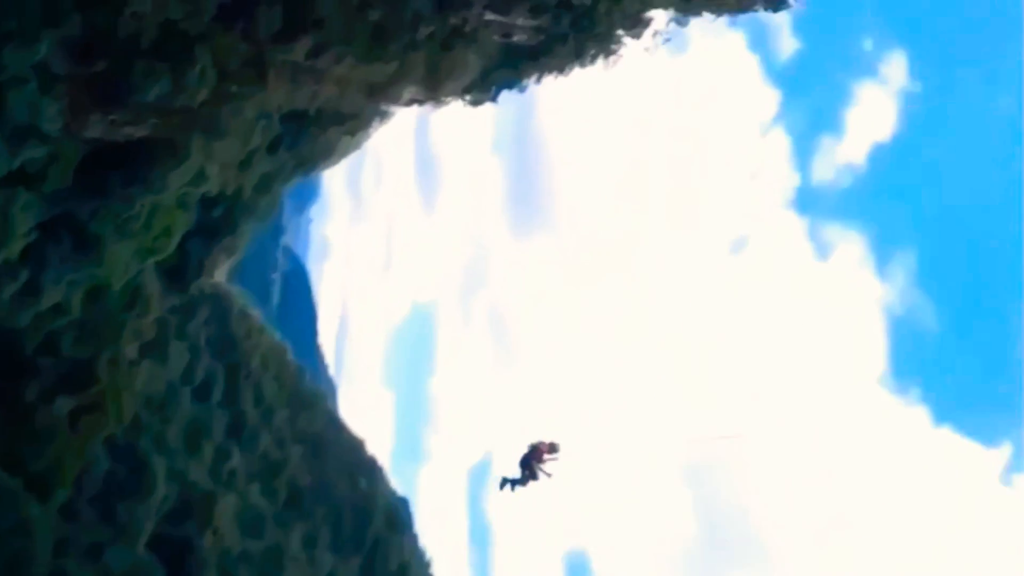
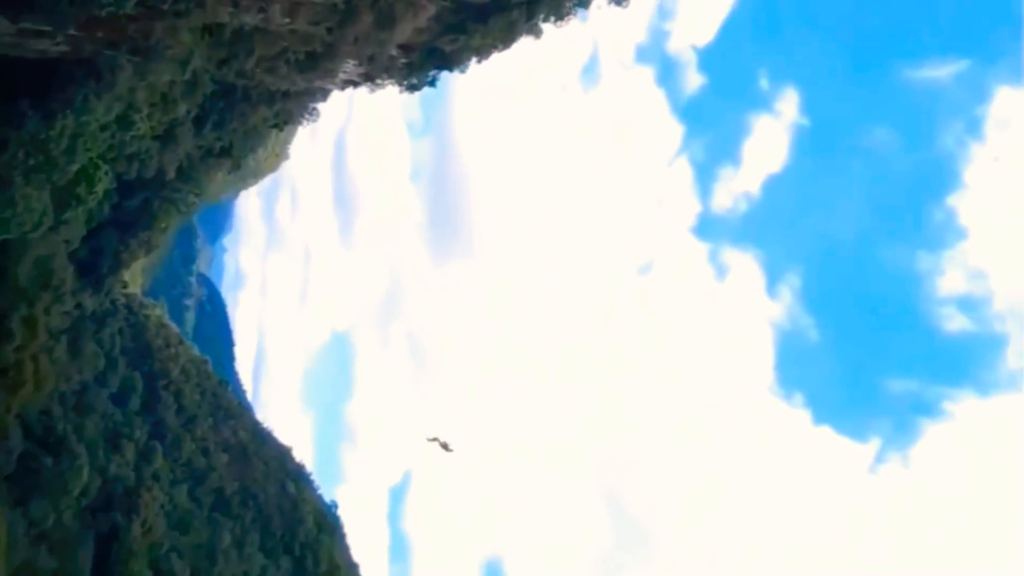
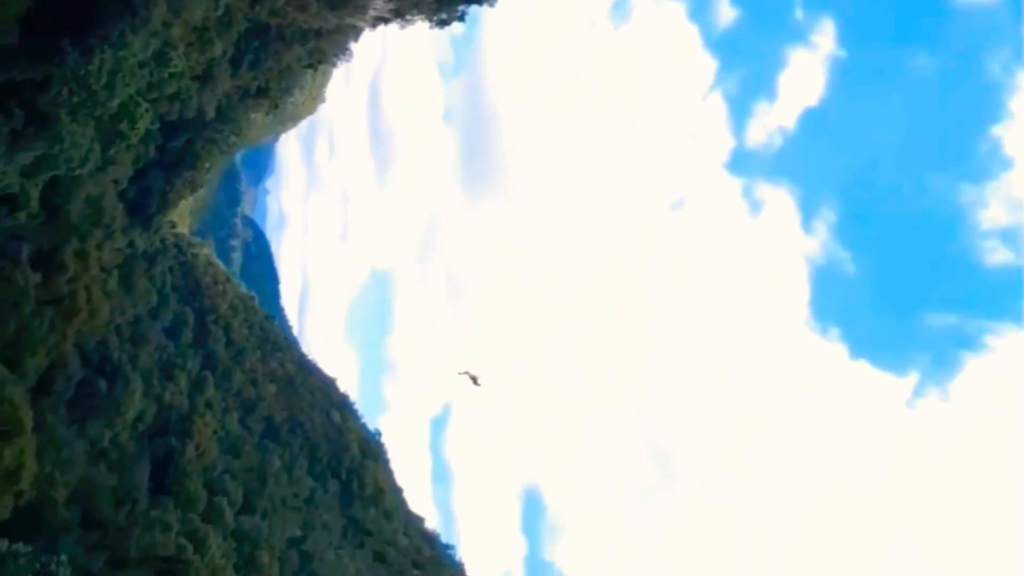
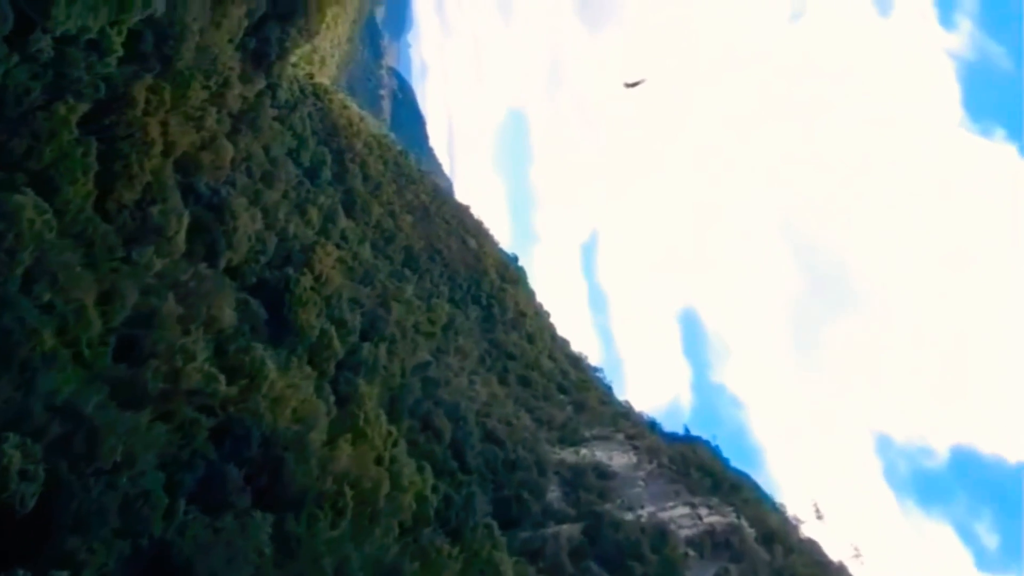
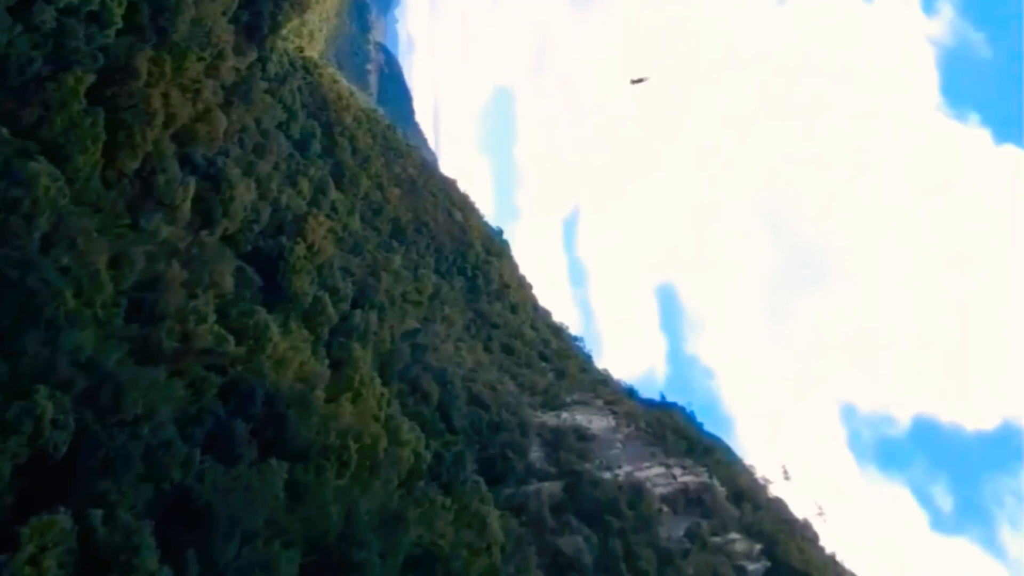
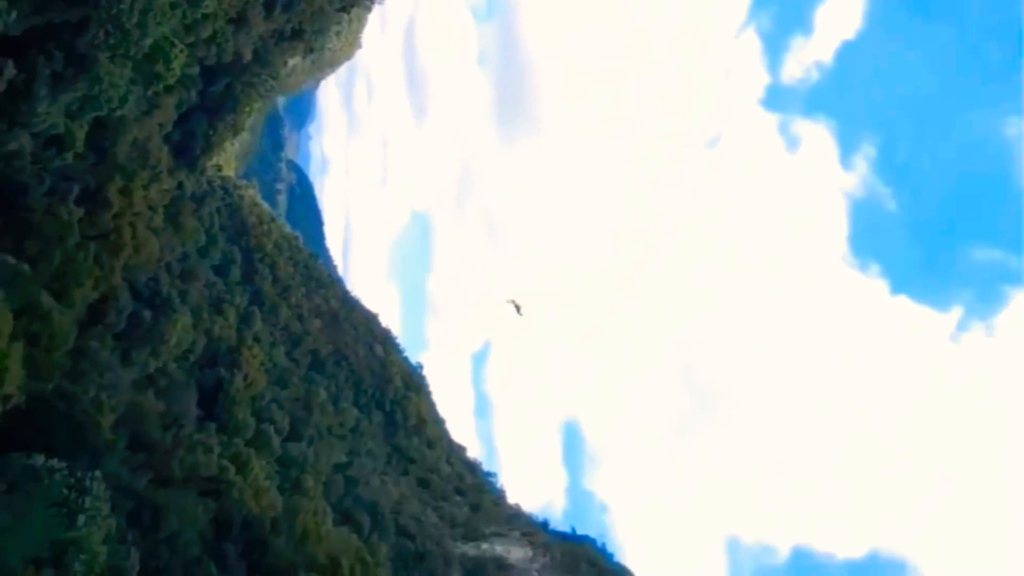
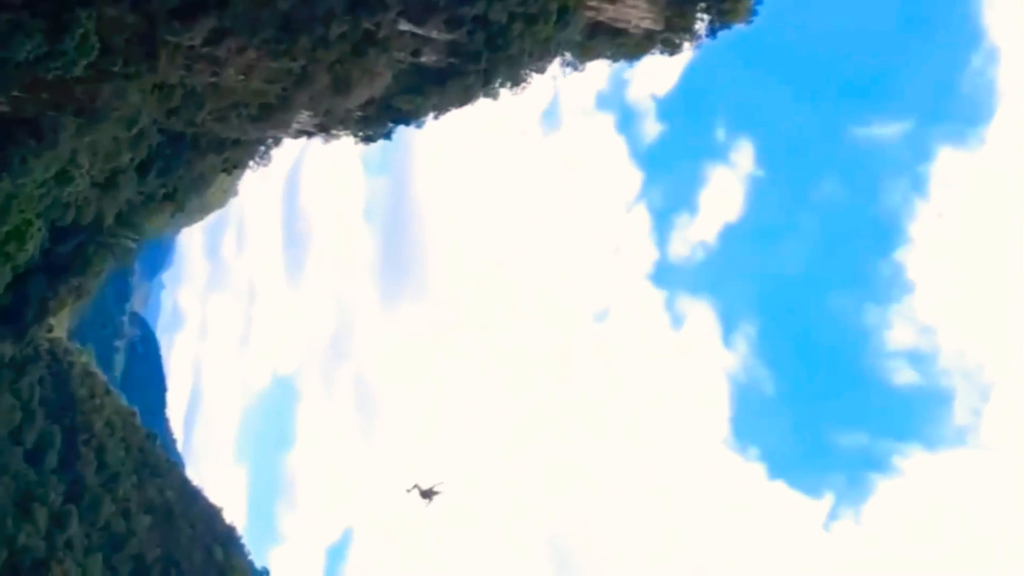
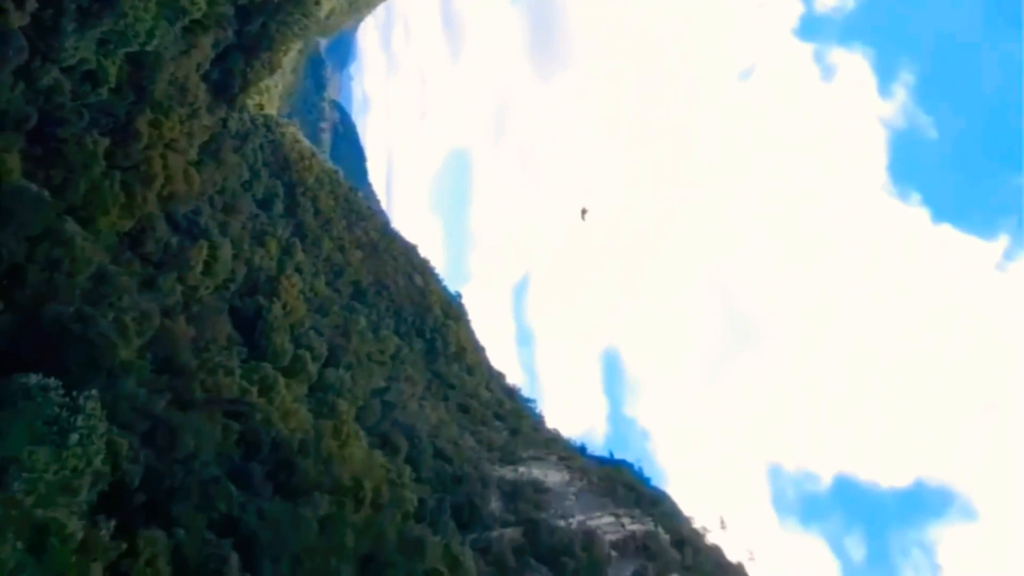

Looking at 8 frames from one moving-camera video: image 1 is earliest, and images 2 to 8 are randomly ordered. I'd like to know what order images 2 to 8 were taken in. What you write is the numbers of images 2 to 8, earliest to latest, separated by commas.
7, 2, 3, 6, 8, 5, 4
